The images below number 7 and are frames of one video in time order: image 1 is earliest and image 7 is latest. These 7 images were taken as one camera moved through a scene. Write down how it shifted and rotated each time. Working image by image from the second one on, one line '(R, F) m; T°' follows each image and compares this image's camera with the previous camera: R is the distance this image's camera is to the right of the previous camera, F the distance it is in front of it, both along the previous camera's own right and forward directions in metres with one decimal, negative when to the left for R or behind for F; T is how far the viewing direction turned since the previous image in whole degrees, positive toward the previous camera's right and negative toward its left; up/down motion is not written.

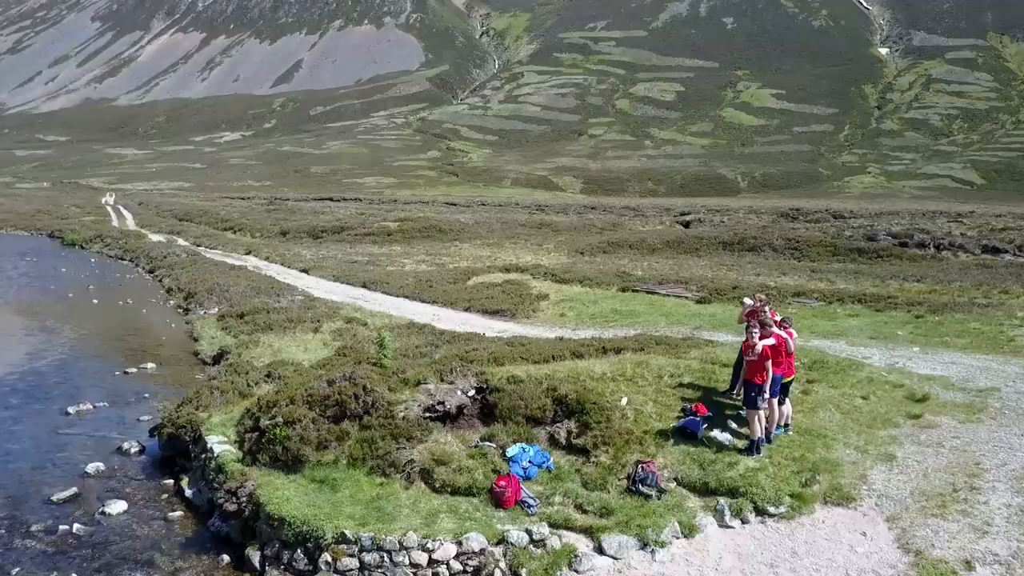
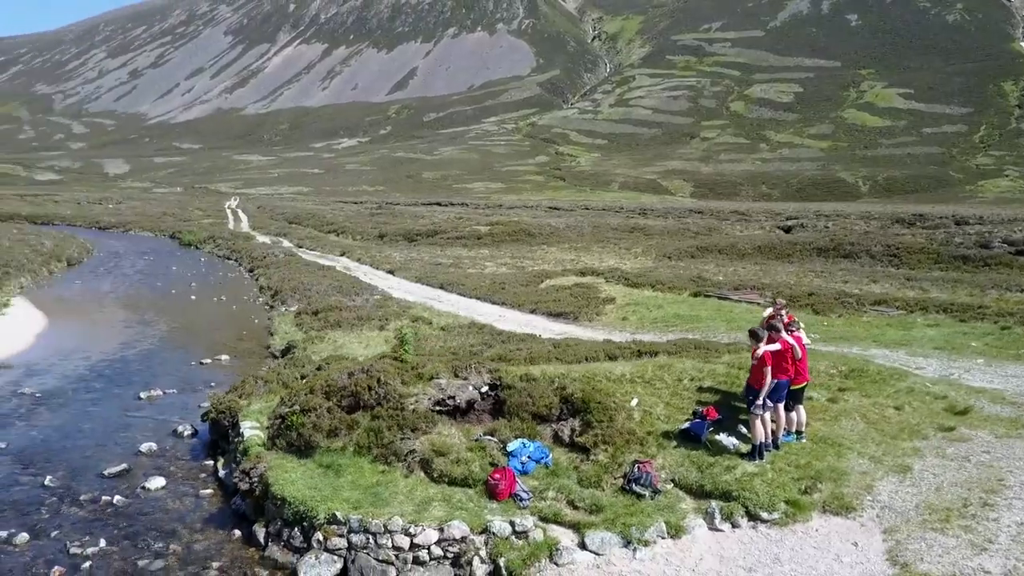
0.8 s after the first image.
(+1.8, -0.3) m; -8°
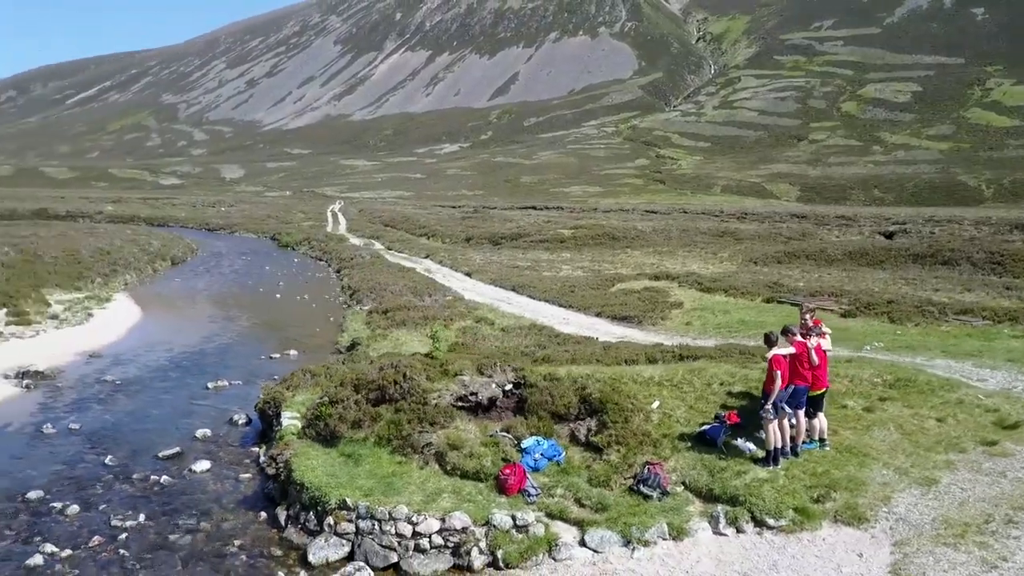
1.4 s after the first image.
(+1.4, -0.2) m; -7°
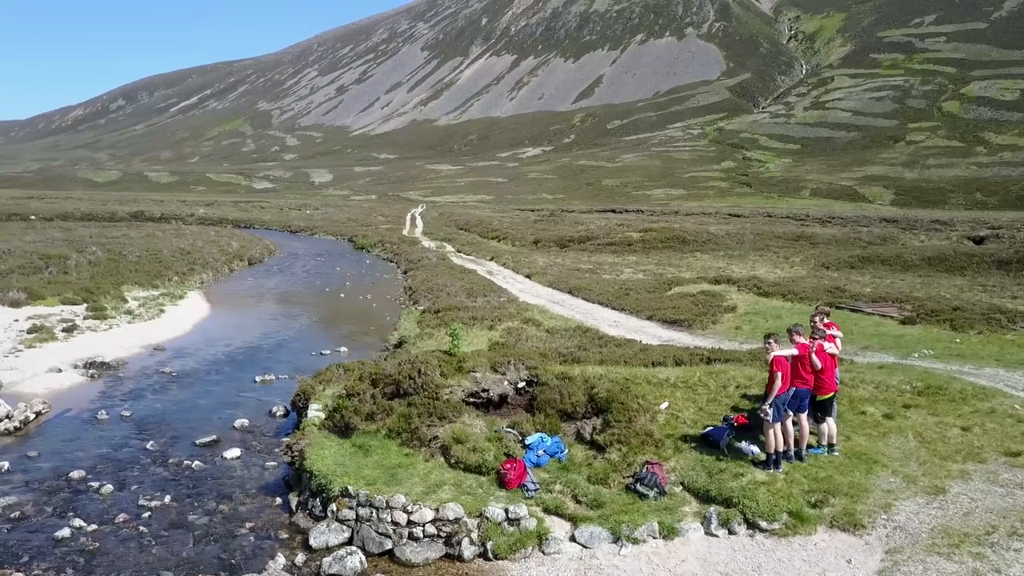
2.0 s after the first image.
(+1.4, -0.2) m; -6°
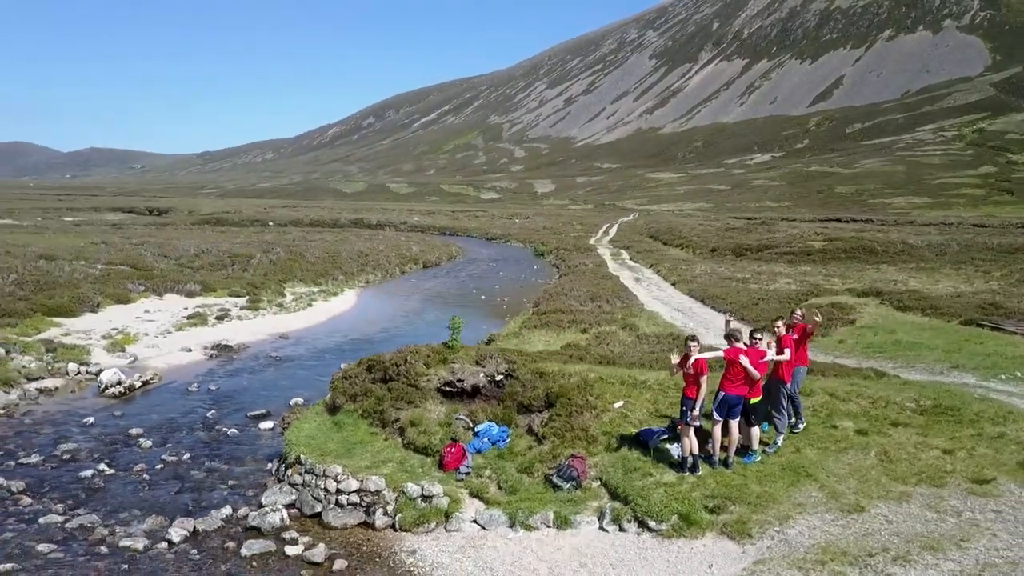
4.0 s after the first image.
(+5.0, -0.1) m; -15°
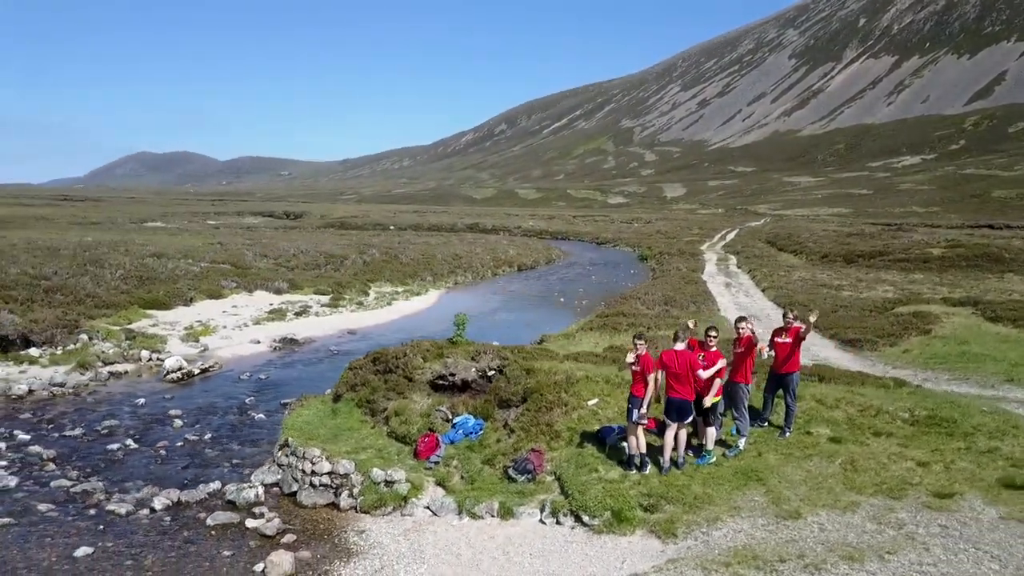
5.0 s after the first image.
(+2.9, -0.2) m; -9°
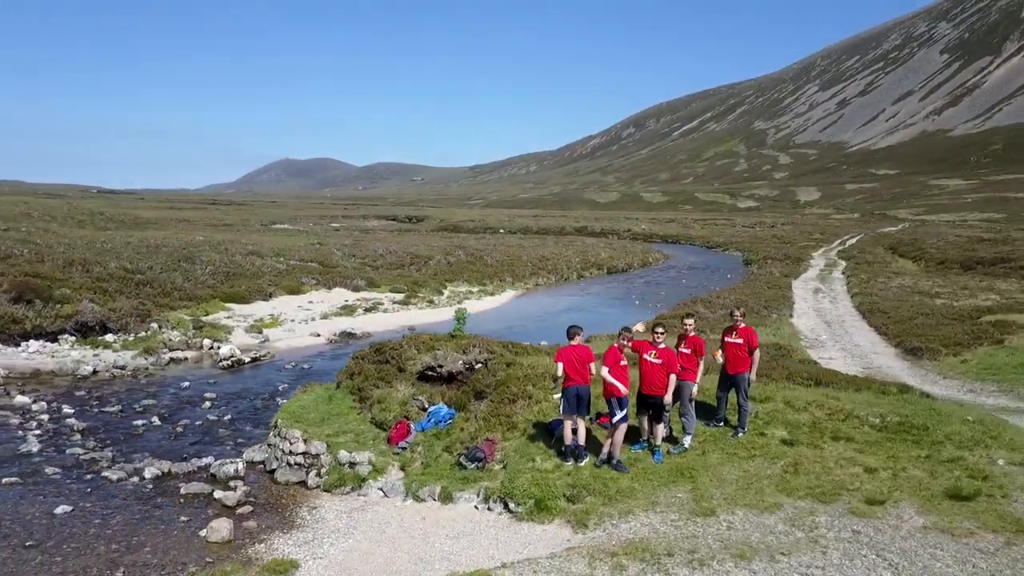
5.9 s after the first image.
(+3.0, -0.2) m; -9°
